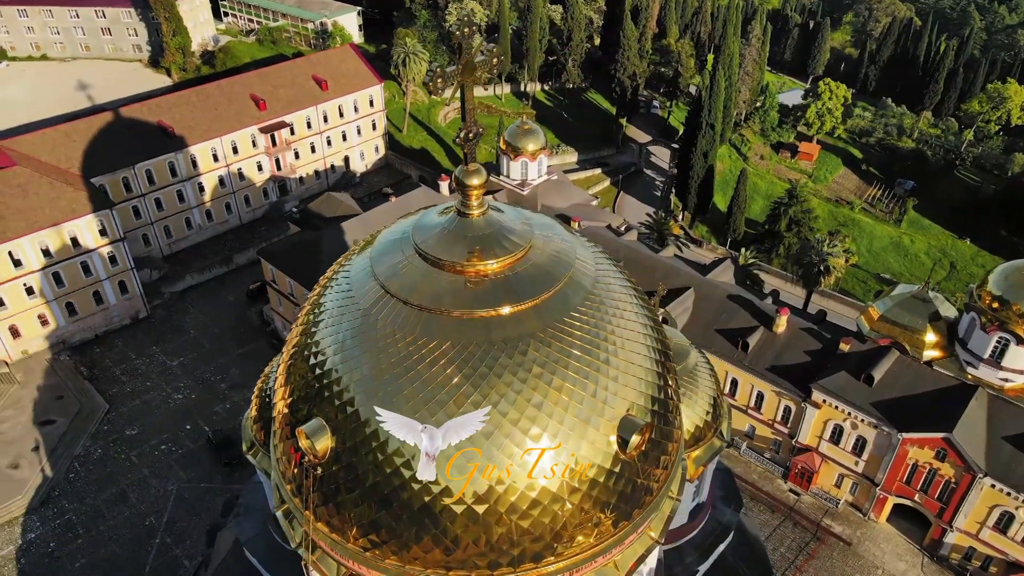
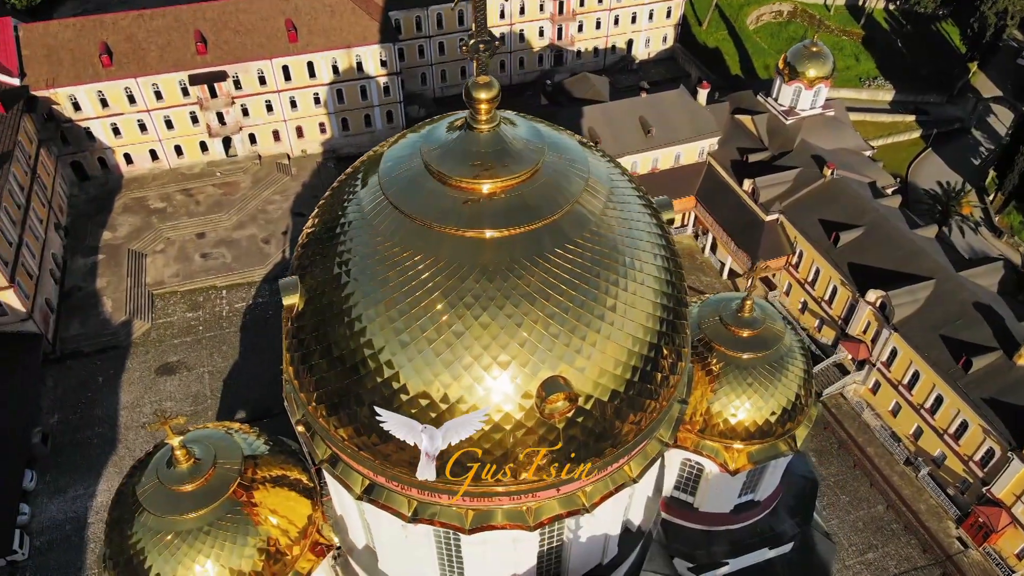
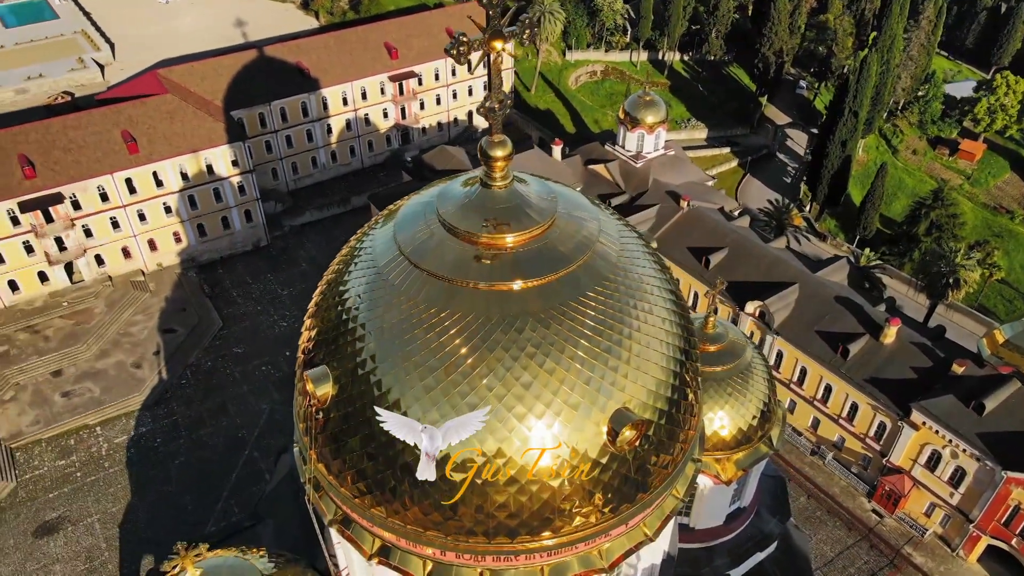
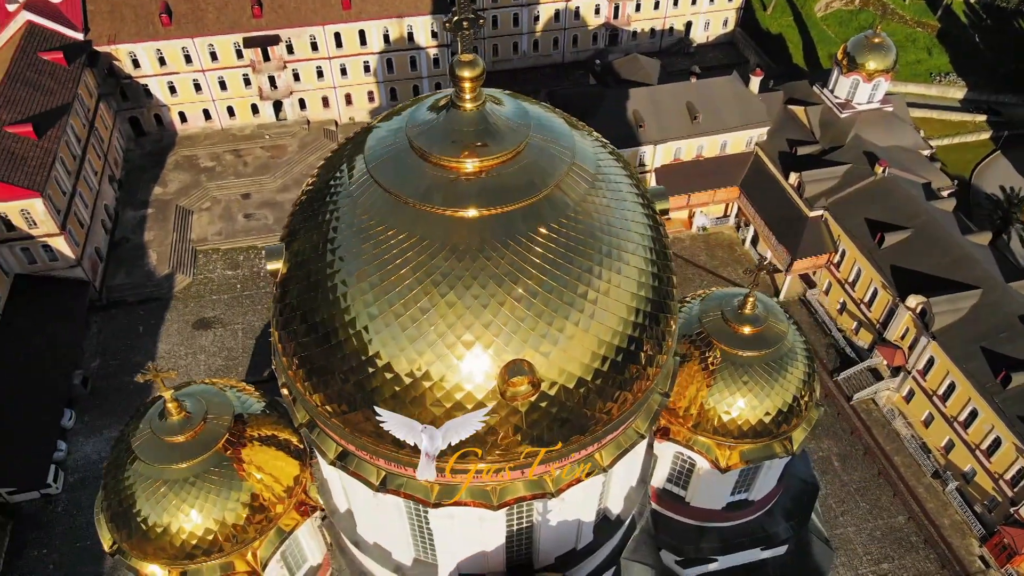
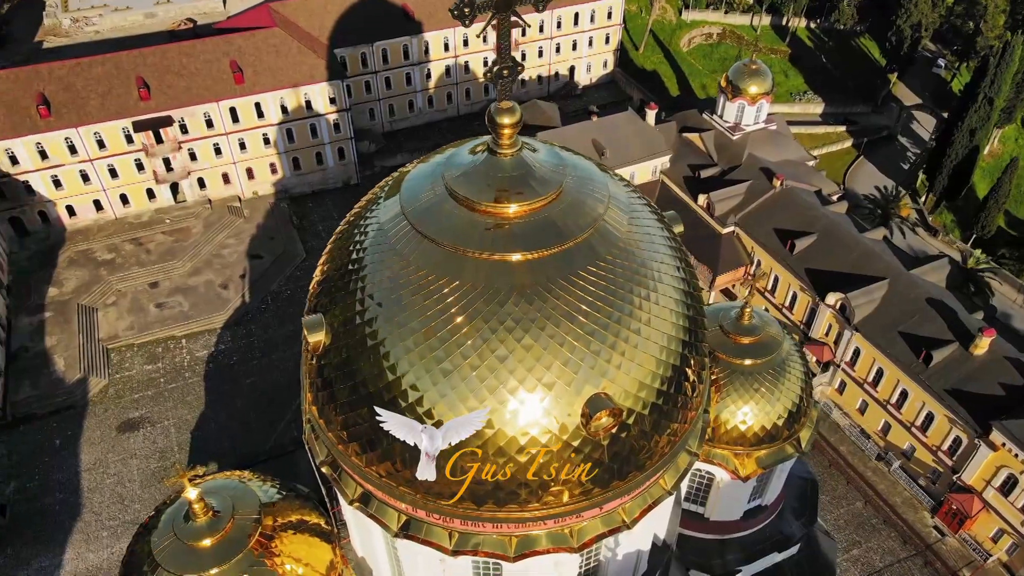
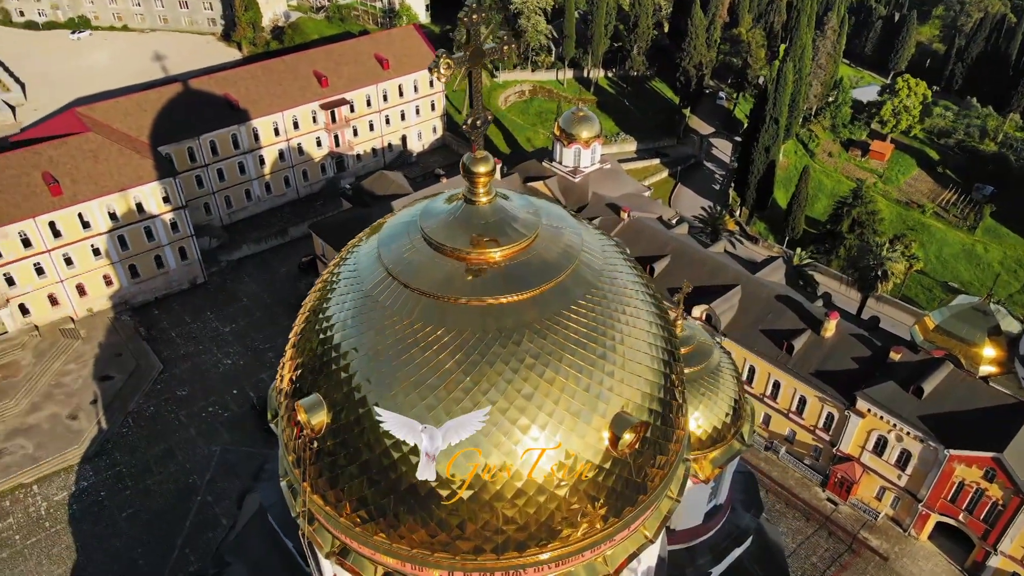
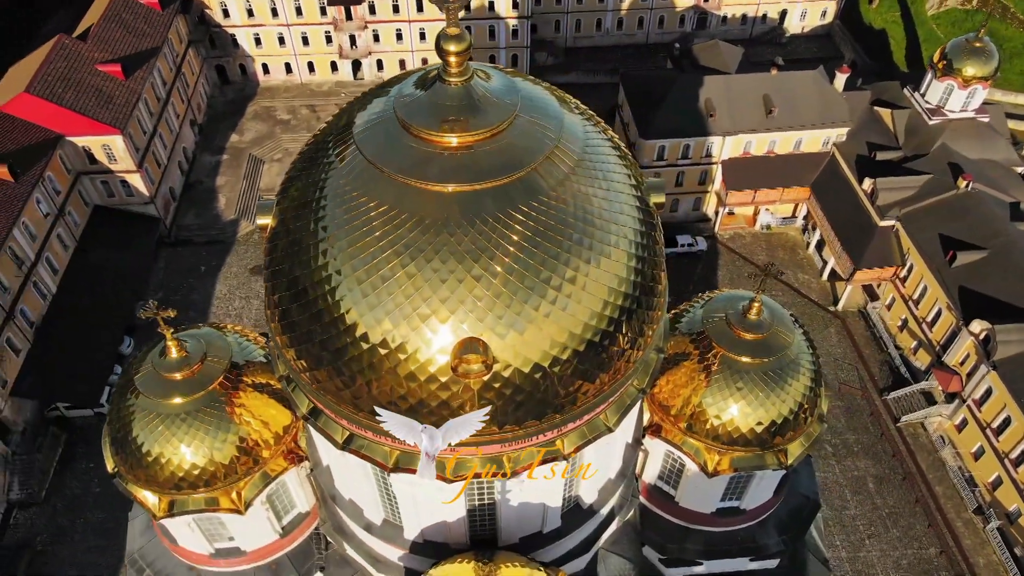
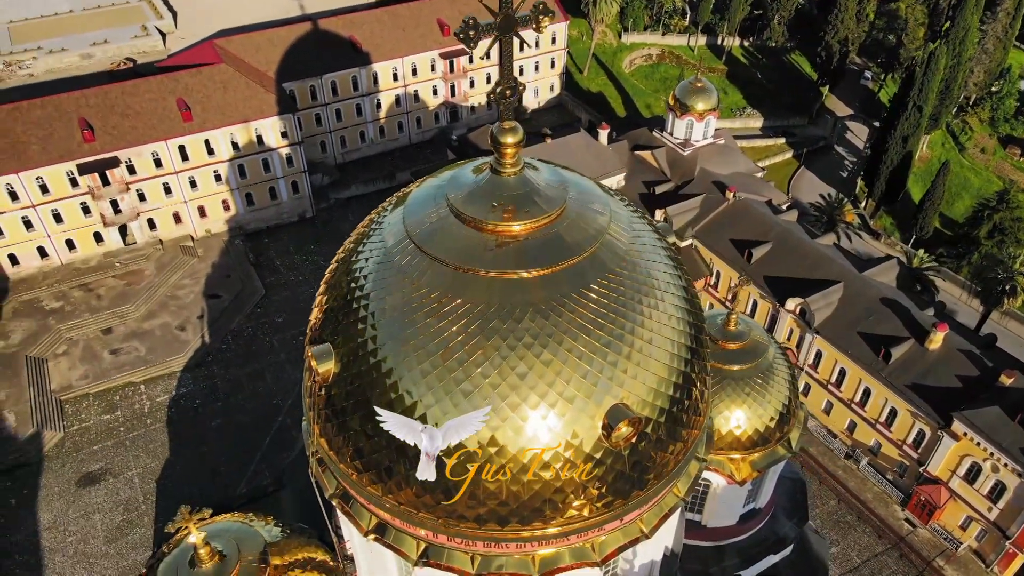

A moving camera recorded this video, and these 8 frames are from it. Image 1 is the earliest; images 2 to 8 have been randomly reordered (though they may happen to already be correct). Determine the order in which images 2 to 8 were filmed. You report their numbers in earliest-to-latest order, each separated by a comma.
6, 3, 8, 5, 2, 4, 7
